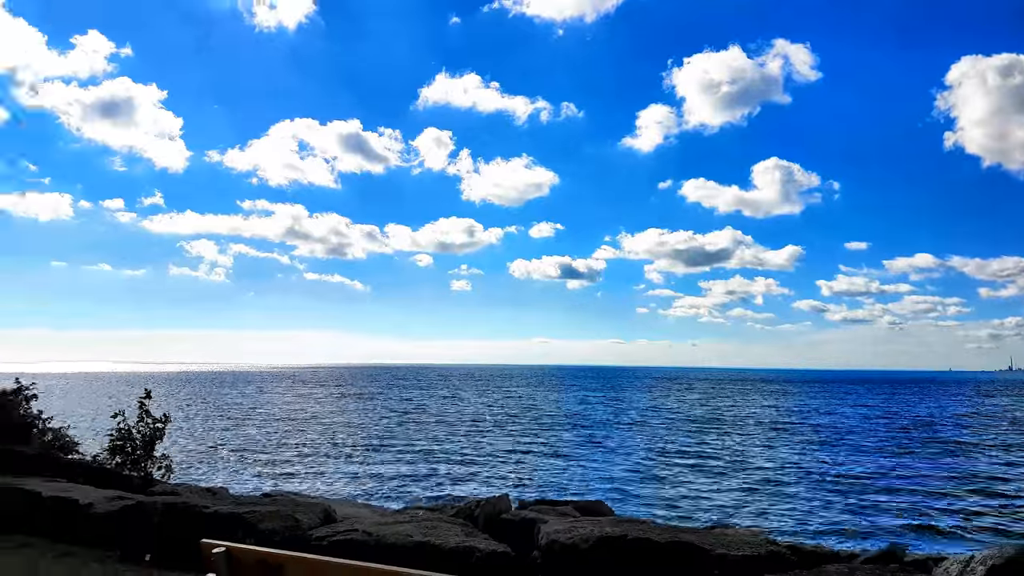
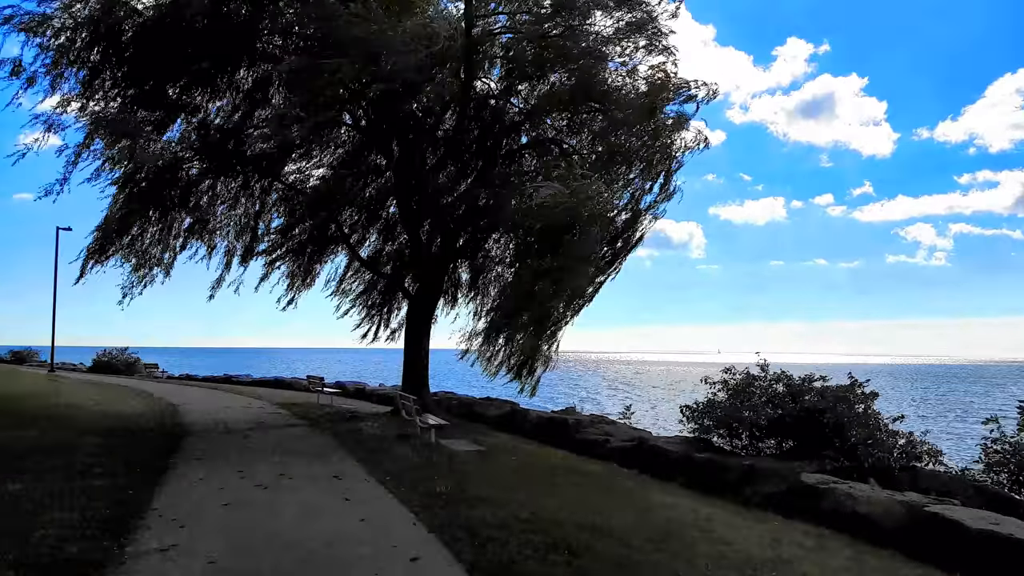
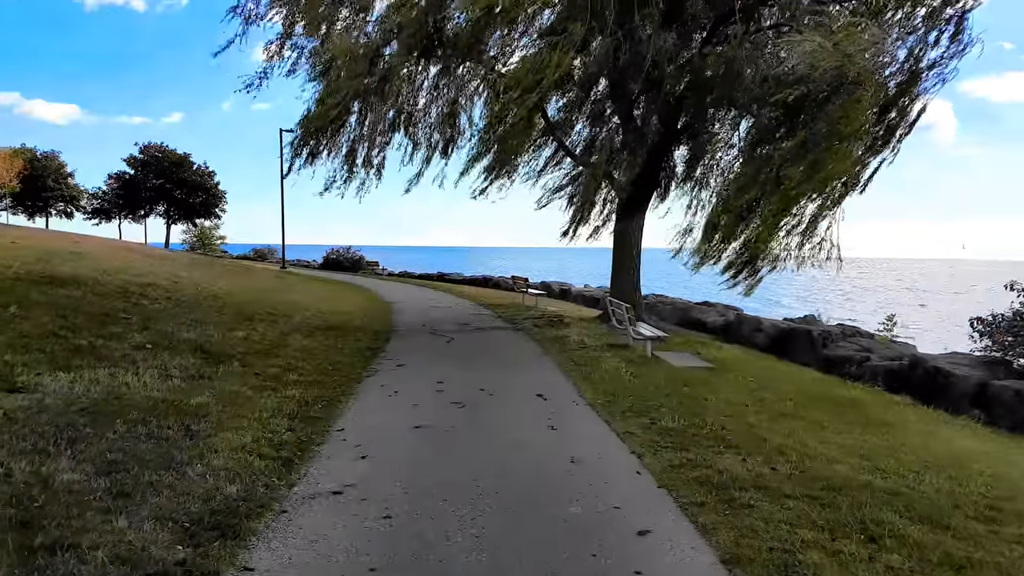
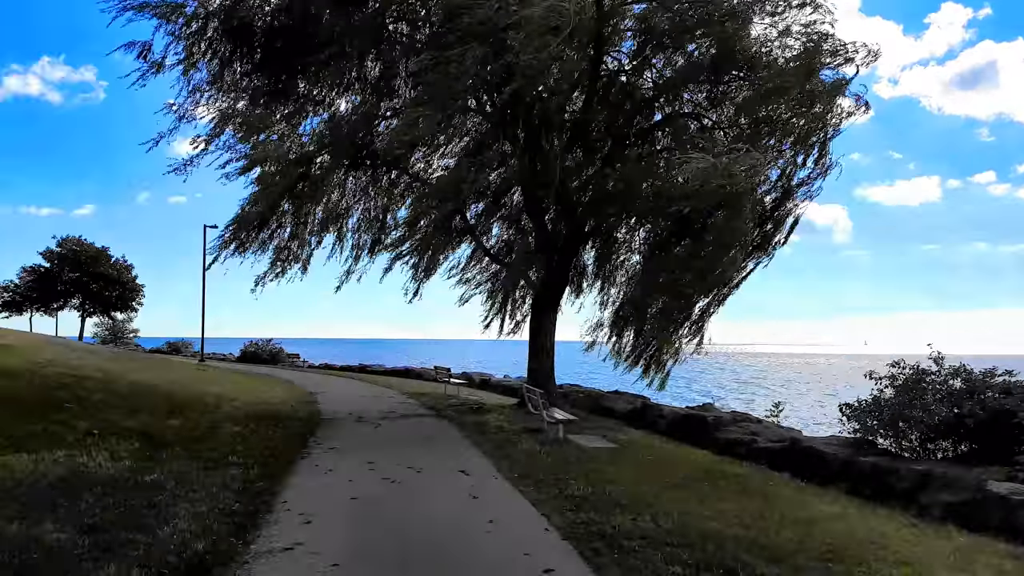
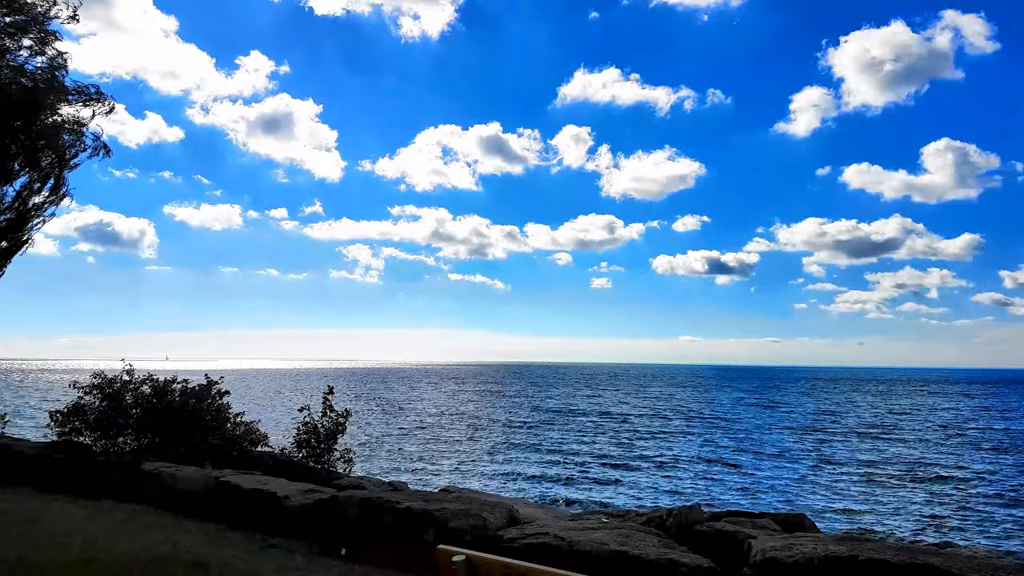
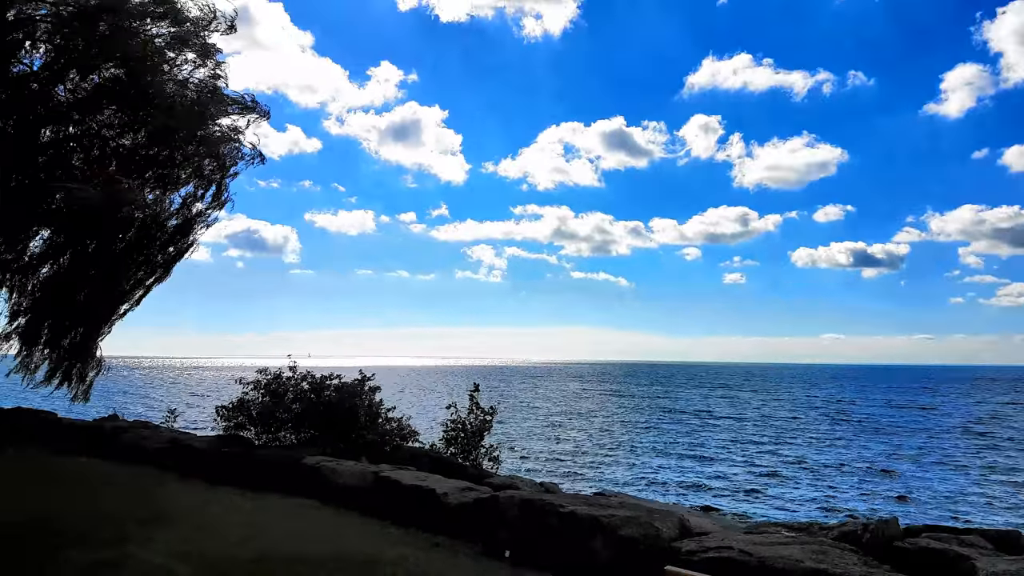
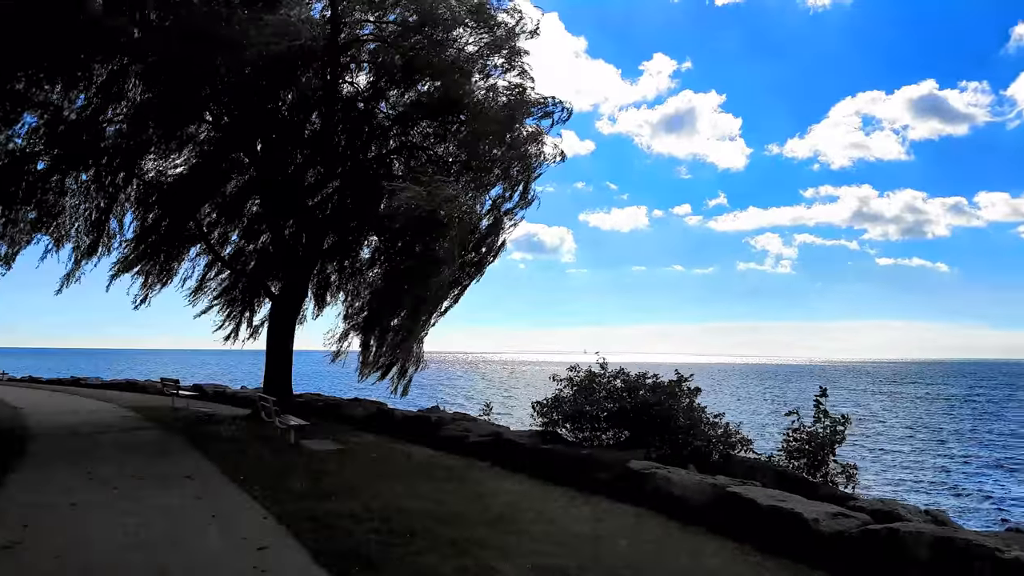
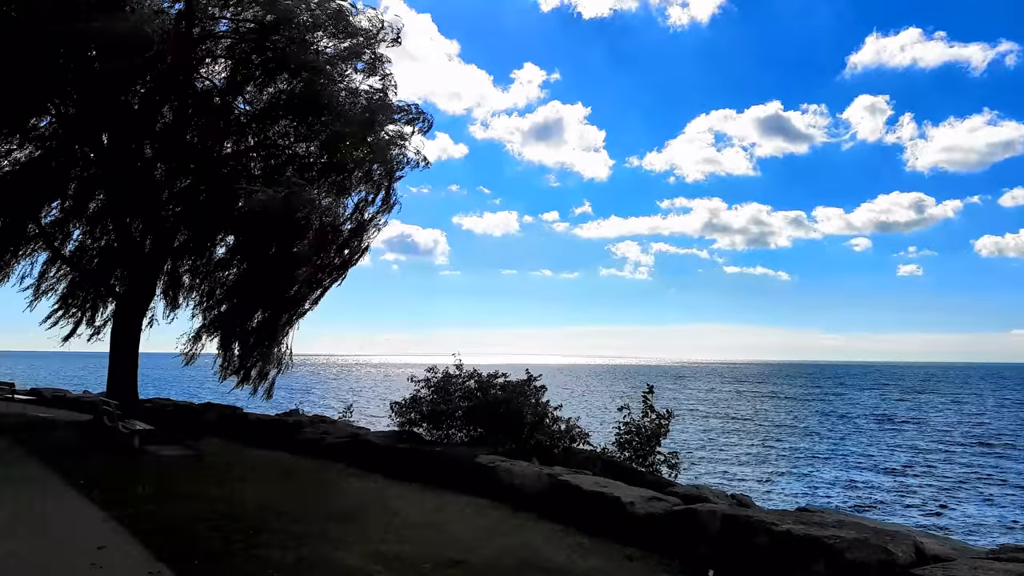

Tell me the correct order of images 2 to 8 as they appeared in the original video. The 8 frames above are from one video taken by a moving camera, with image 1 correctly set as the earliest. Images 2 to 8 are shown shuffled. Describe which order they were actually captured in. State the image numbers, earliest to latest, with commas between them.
5, 6, 8, 7, 2, 4, 3
